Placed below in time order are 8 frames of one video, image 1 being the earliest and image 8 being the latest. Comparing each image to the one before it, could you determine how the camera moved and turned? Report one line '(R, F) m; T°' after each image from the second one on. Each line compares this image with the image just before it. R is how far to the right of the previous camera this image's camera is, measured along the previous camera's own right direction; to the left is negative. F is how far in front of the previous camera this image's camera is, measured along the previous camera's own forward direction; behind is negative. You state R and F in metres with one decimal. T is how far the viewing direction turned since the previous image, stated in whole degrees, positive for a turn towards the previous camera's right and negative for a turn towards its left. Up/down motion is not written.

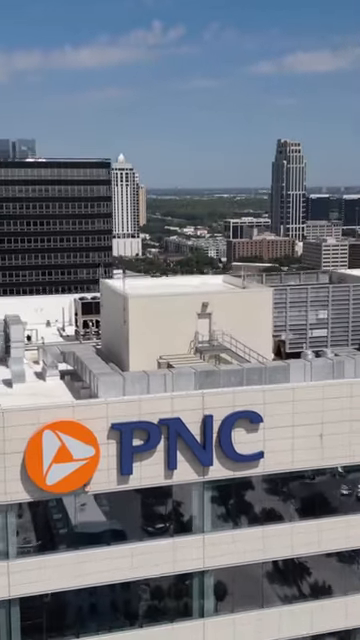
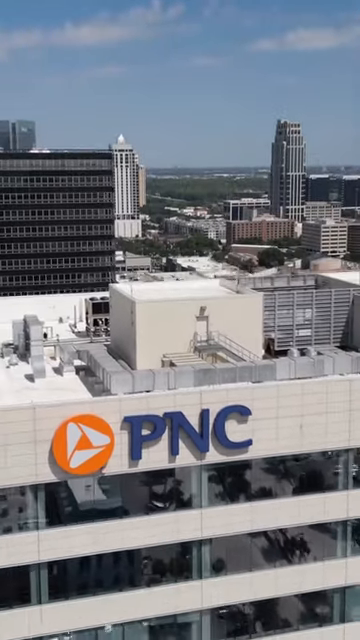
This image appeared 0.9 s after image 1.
(0.0, -2.6) m; 0°
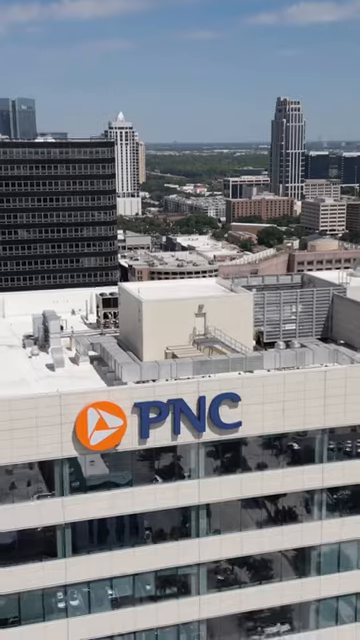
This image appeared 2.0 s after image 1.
(0.0, -3.2) m; 0°
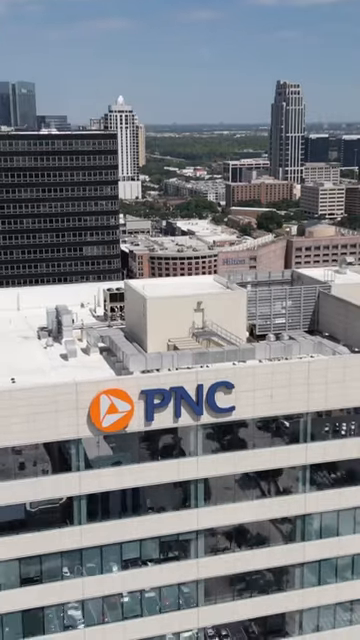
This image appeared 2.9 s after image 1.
(0.0, -2.8) m; 0°
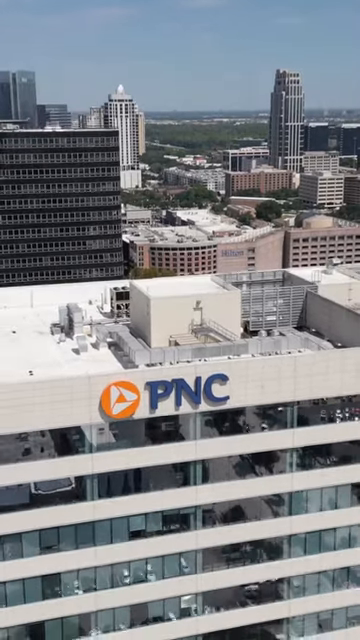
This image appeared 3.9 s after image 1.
(0.0, -2.9) m; 0°
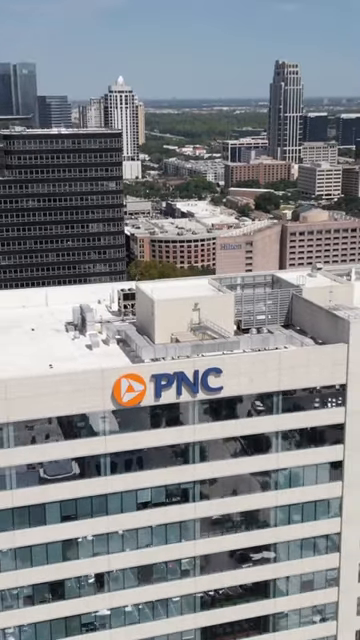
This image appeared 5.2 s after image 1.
(0.0, -4.1) m; 0°
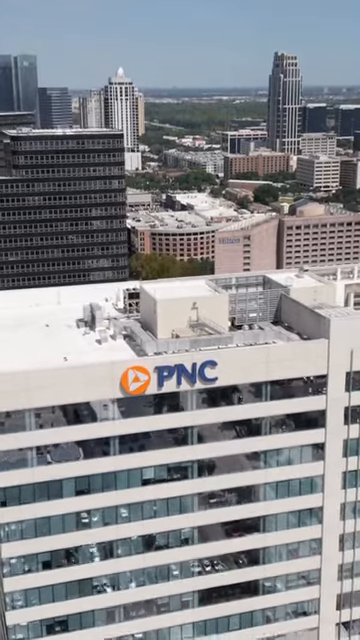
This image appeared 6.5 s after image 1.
(0.0, -4.0) m; 0°
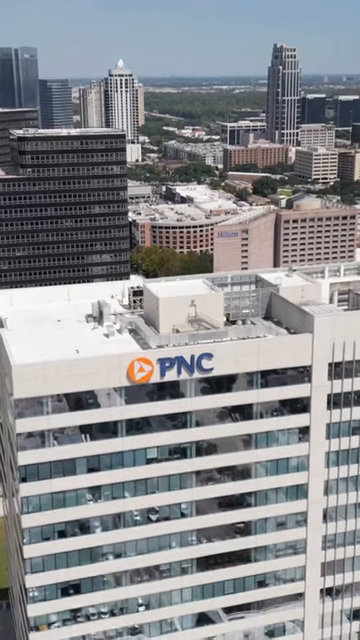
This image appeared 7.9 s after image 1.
(0.0, -4.2) m; 0°
